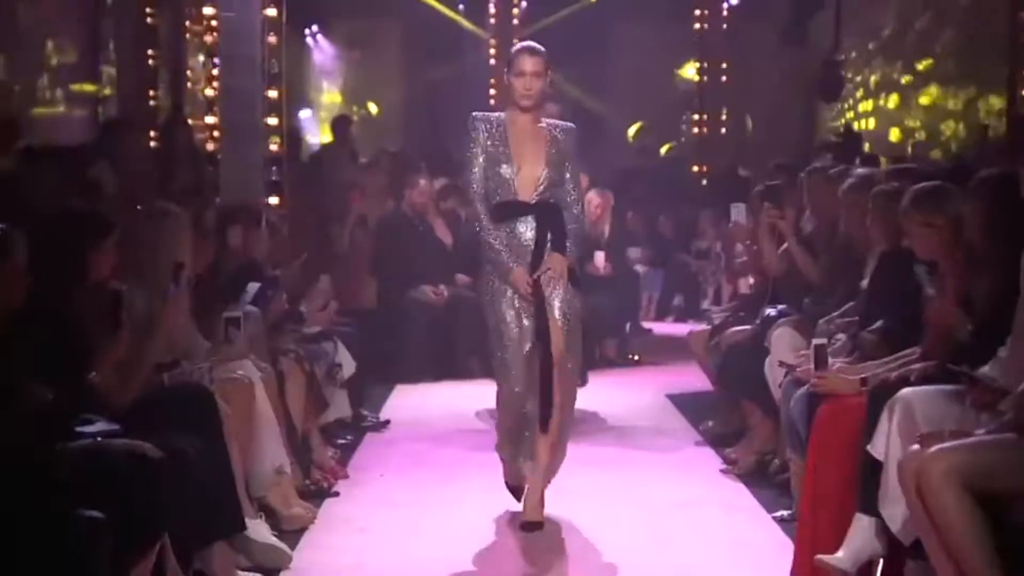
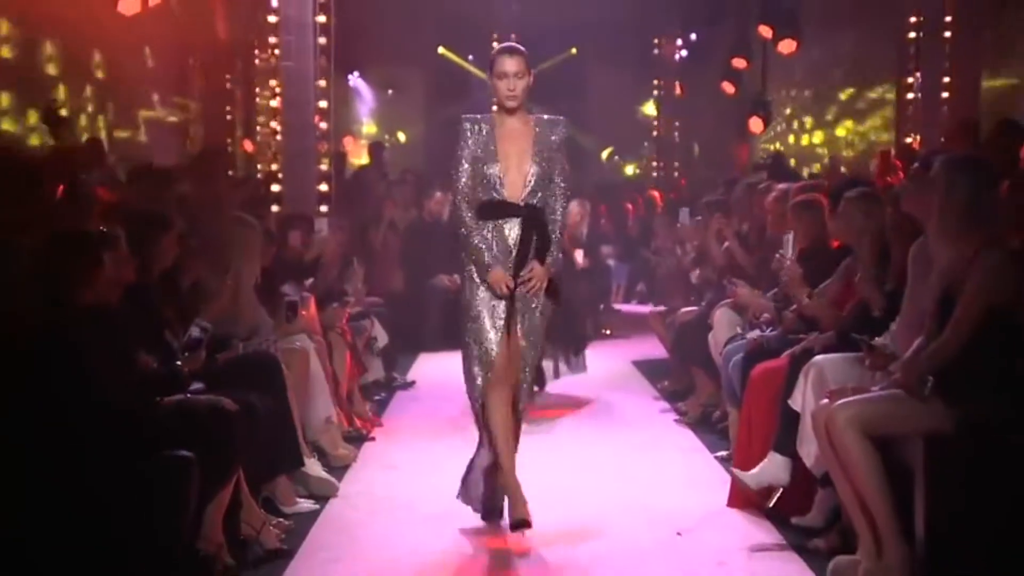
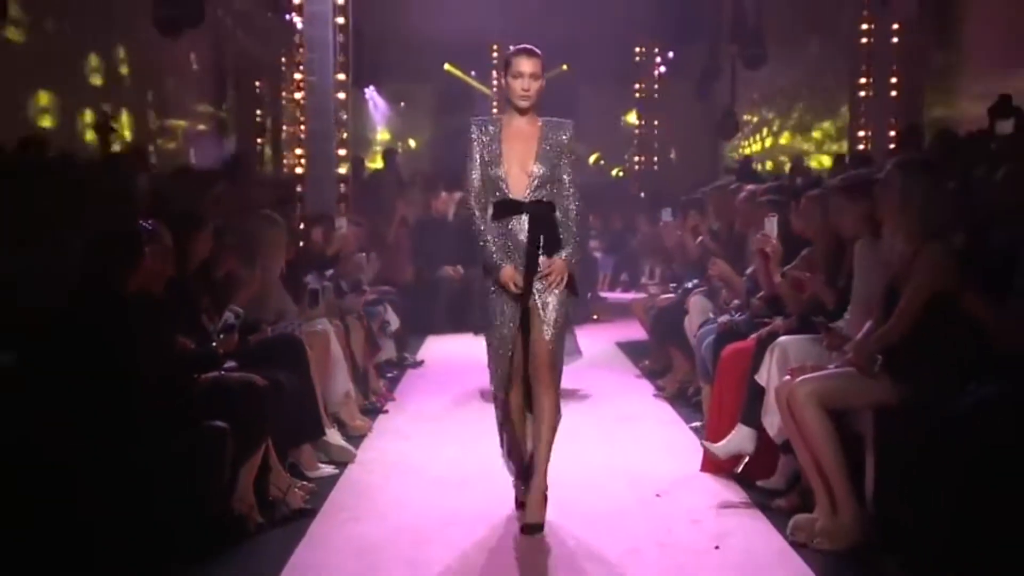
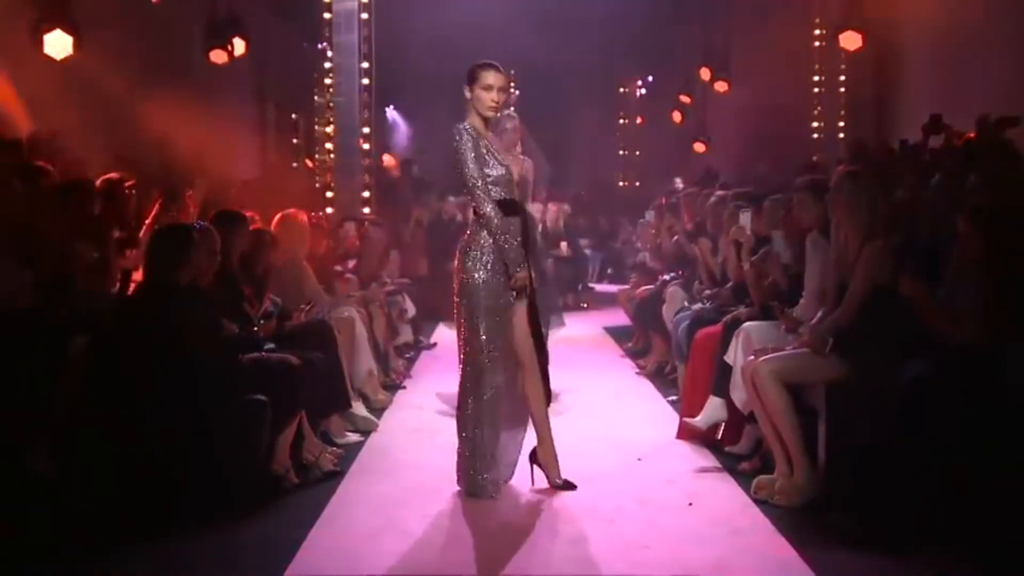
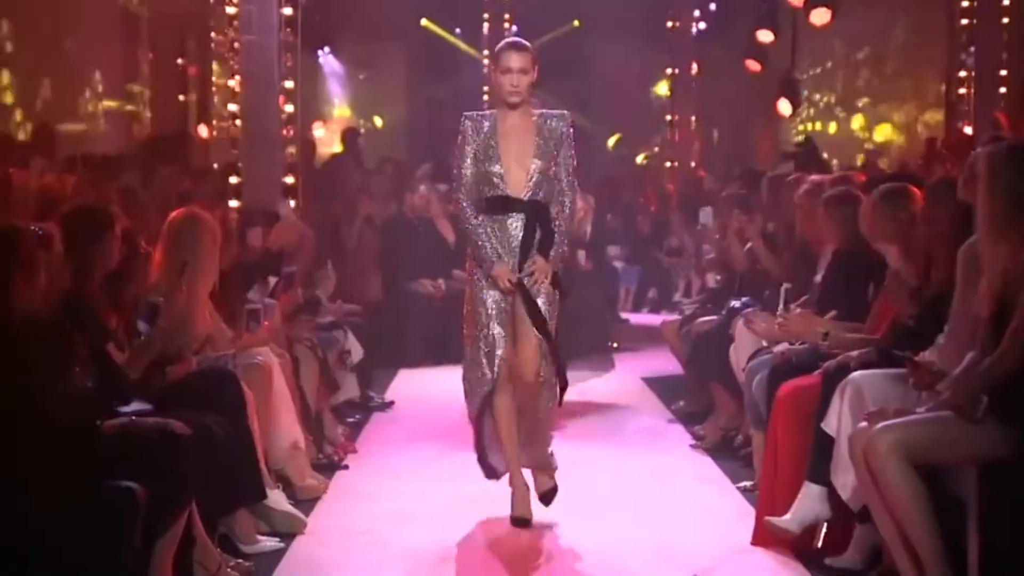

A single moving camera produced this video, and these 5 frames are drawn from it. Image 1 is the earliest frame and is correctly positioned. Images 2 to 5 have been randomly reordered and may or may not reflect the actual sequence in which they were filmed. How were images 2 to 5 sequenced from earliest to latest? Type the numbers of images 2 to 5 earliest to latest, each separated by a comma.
5, 2, 3, 4
